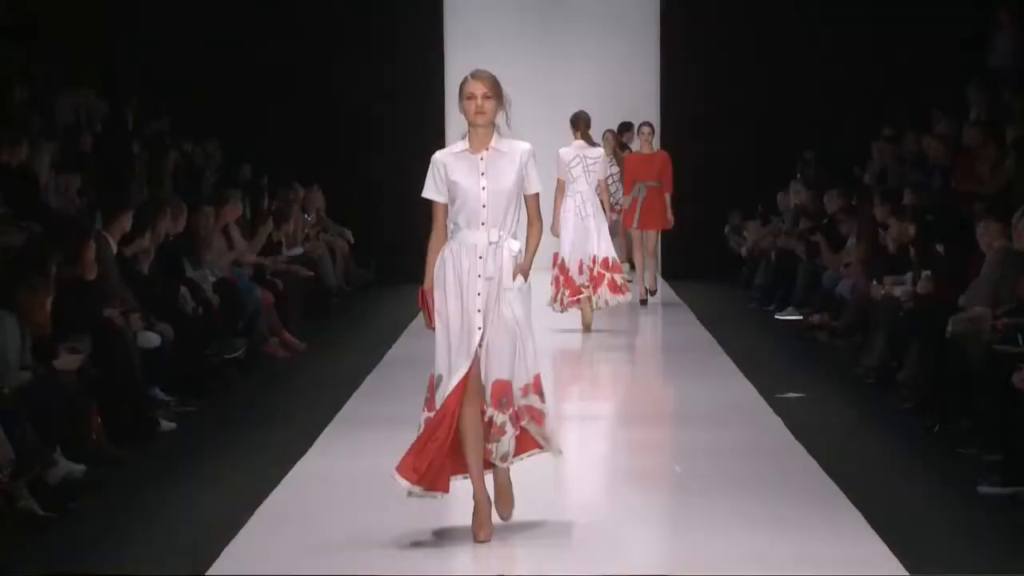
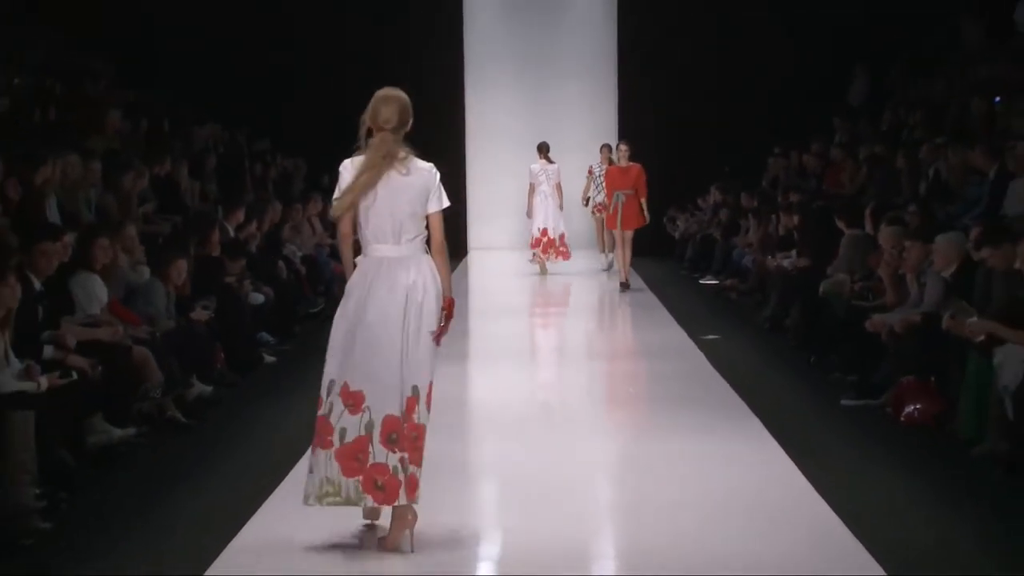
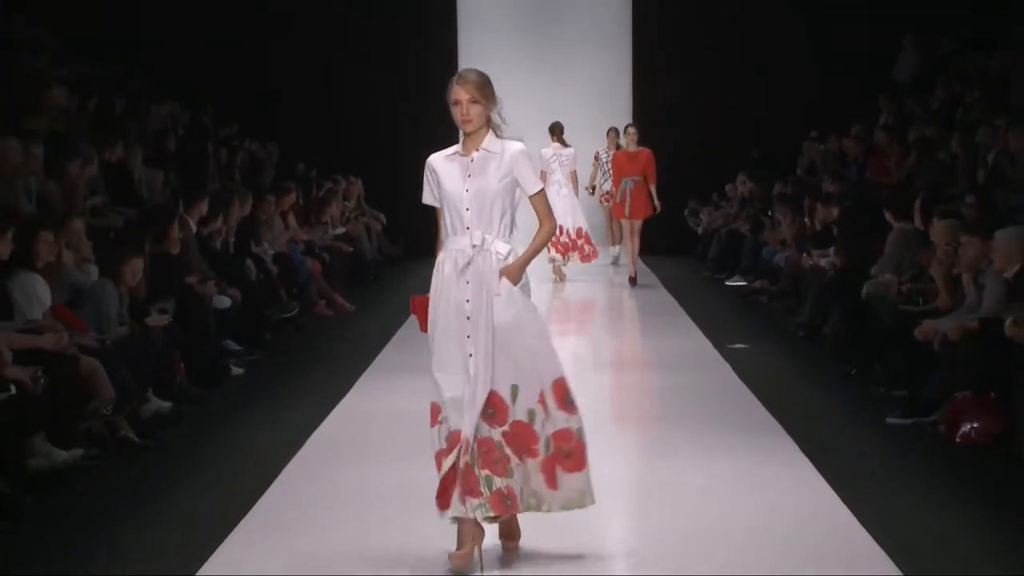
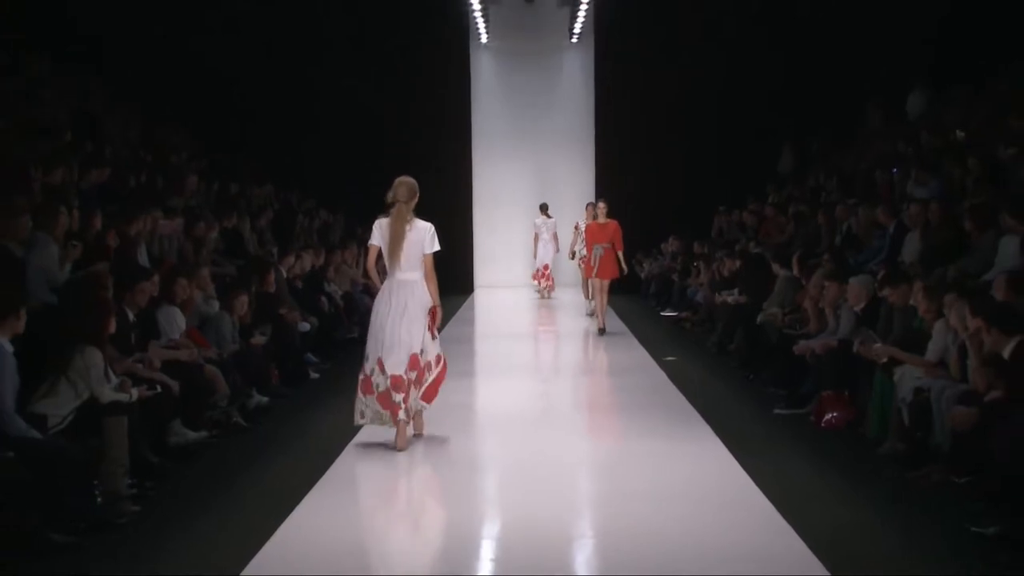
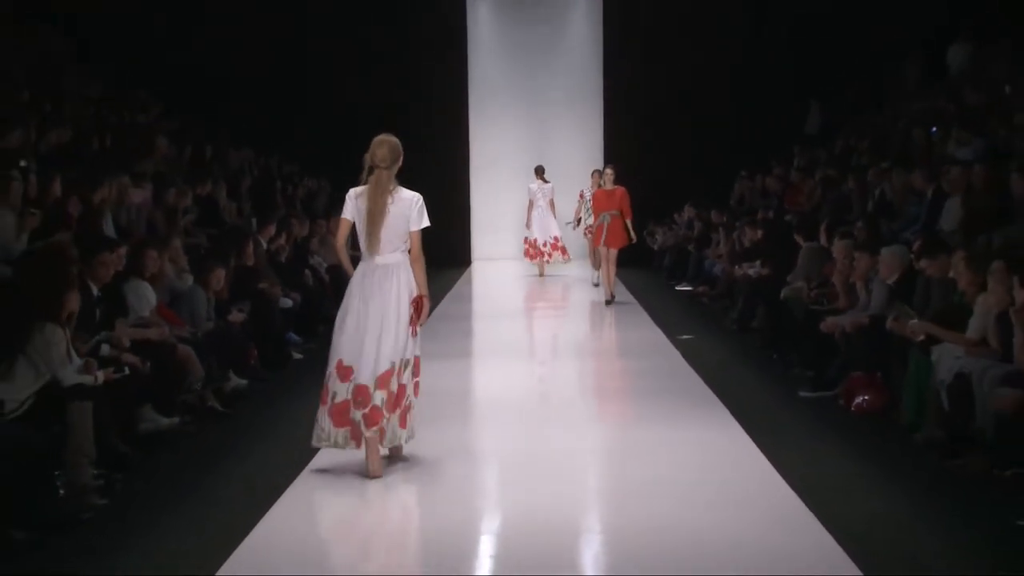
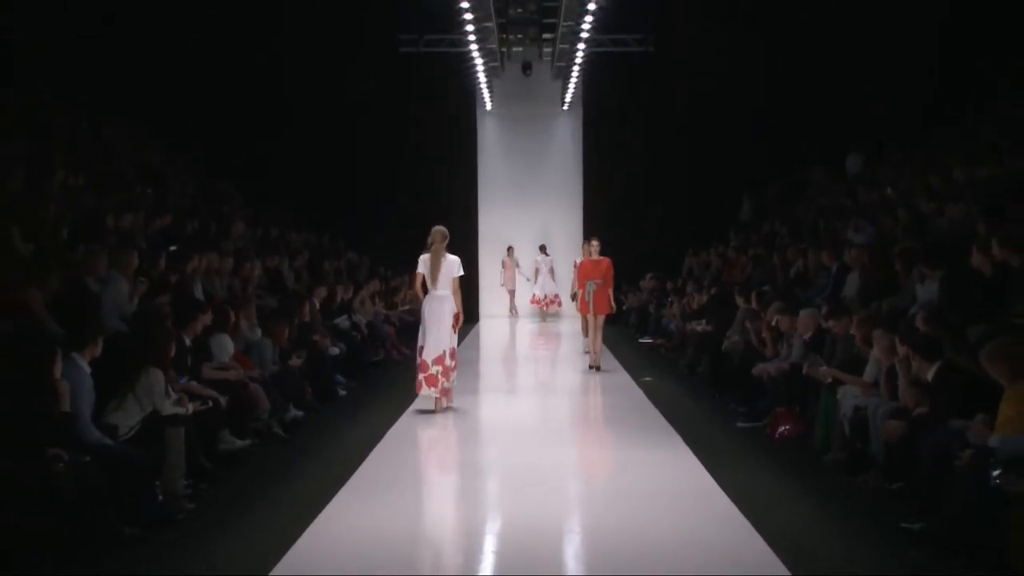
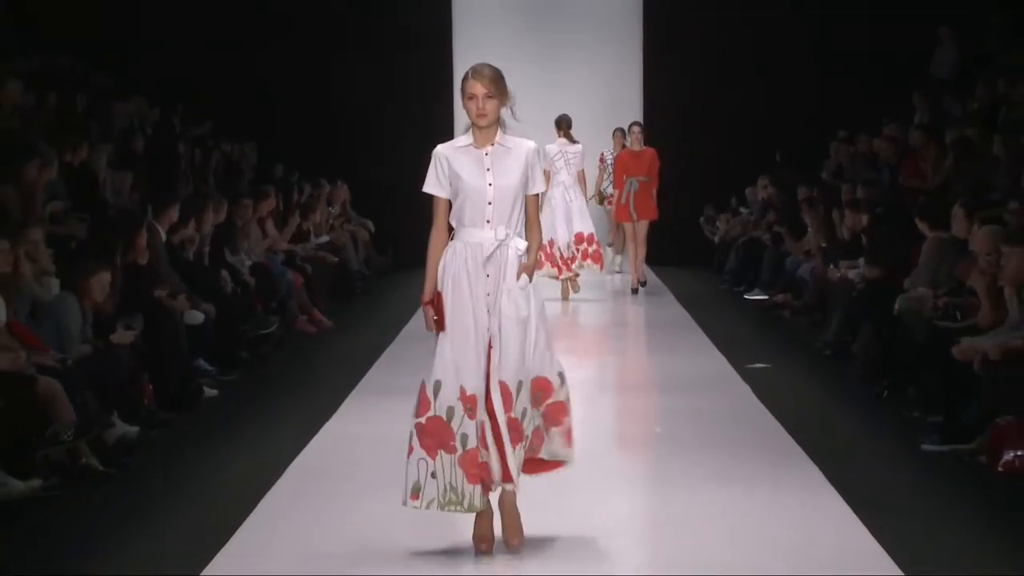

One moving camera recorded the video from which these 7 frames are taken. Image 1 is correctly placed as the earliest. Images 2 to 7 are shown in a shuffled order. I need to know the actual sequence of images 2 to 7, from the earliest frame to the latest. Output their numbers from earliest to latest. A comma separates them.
7, 3, 2, 5, 4, 6
